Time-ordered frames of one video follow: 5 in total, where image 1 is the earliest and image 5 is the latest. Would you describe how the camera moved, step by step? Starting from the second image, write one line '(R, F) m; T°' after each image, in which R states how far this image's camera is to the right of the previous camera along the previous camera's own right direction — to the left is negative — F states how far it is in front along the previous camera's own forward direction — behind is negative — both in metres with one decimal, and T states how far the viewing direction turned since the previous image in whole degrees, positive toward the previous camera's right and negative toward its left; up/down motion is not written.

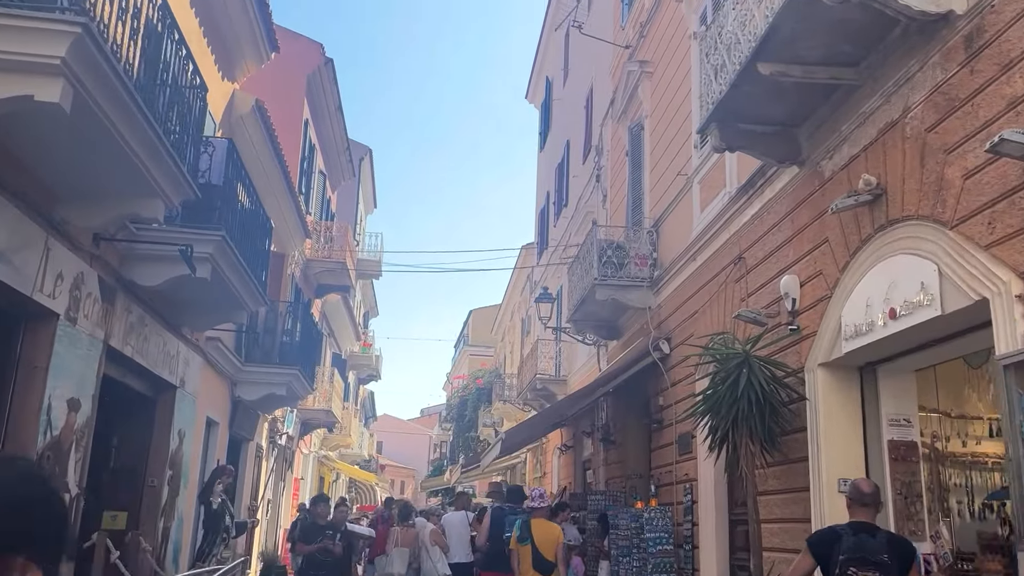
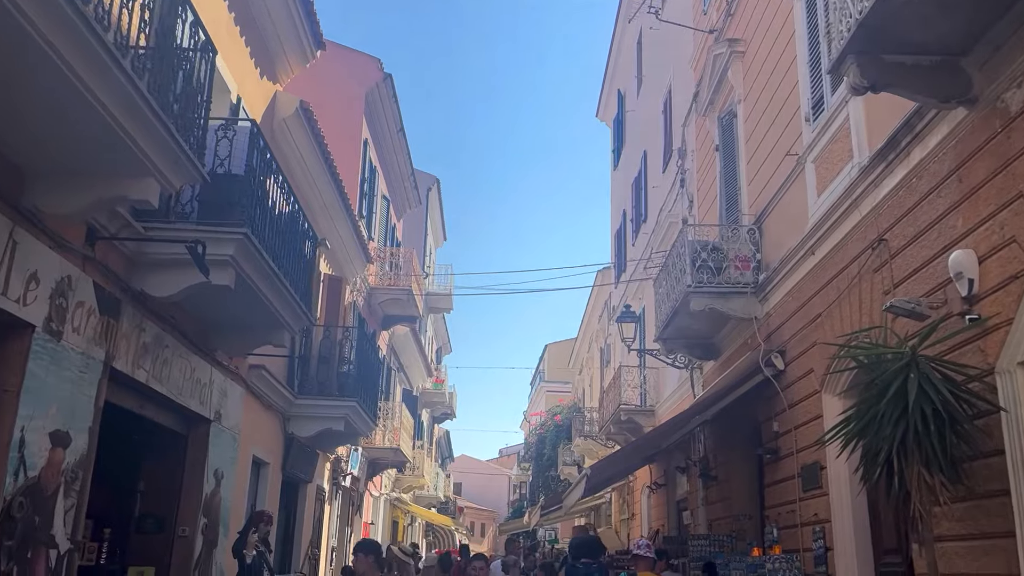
(-0.1, +1.4) m; -5°
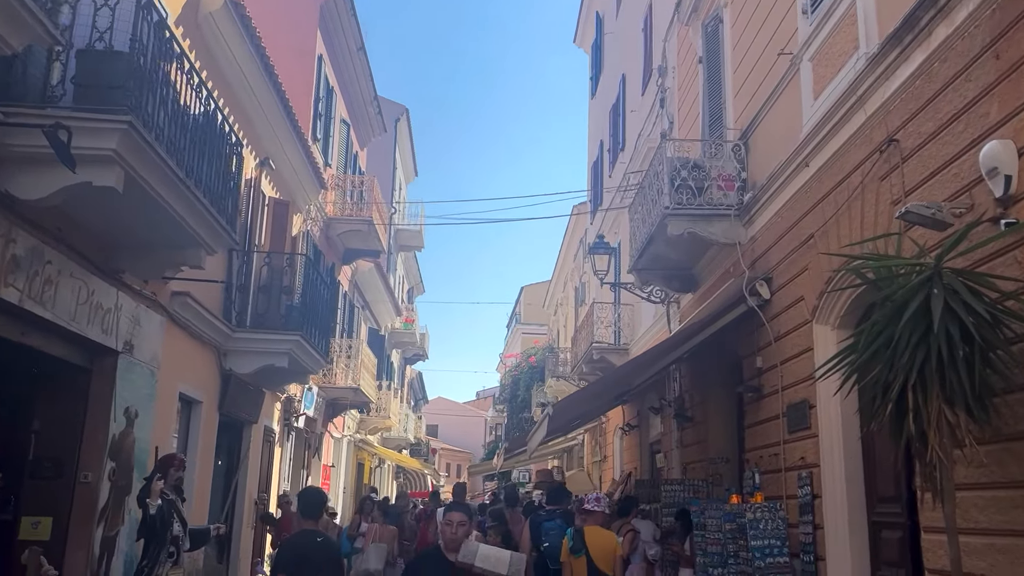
(+0.2, +1.0) m; +1°
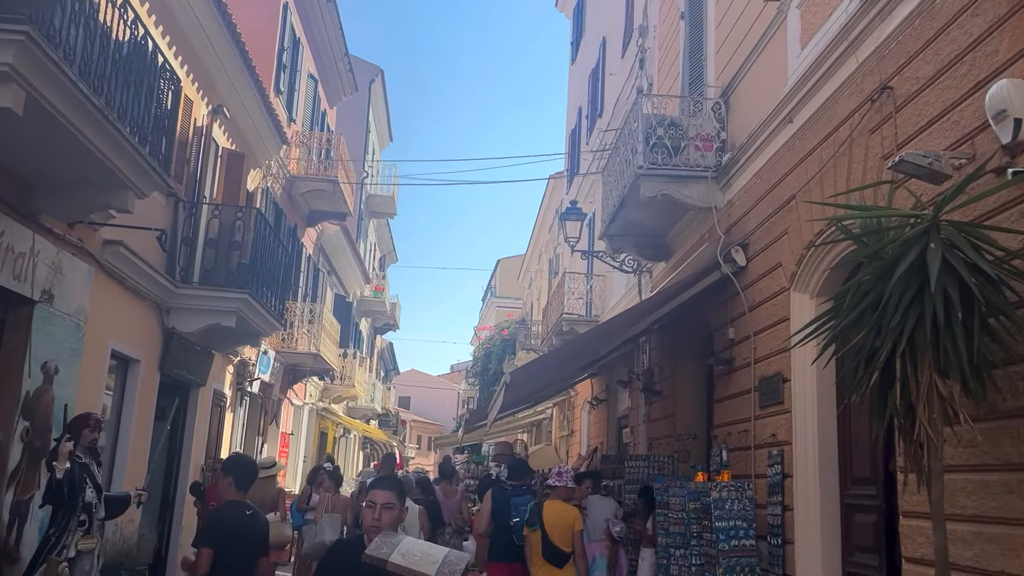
(+0.2, +0.5) m; +2°
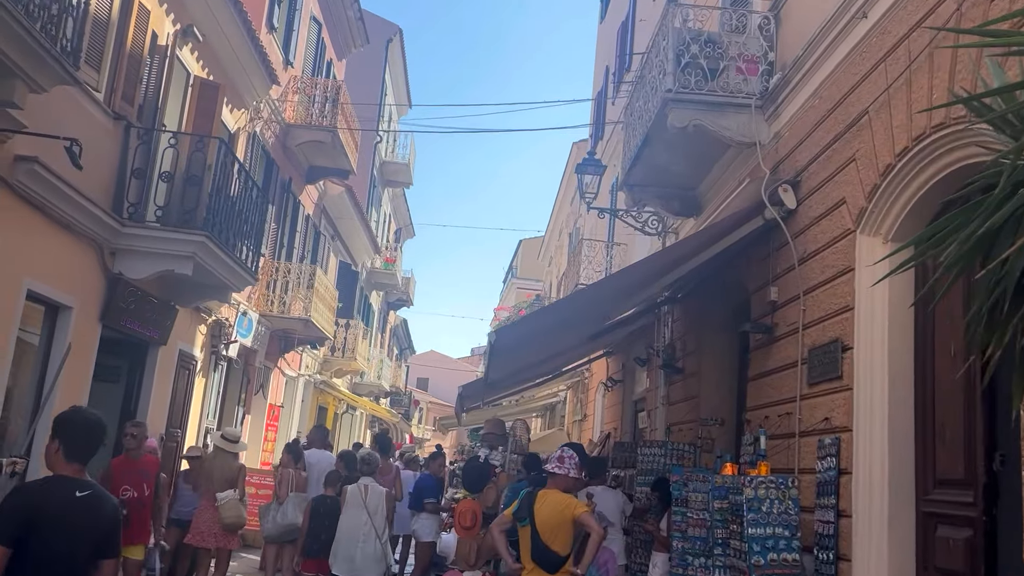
(+0.3, +1.4) m; -2°
